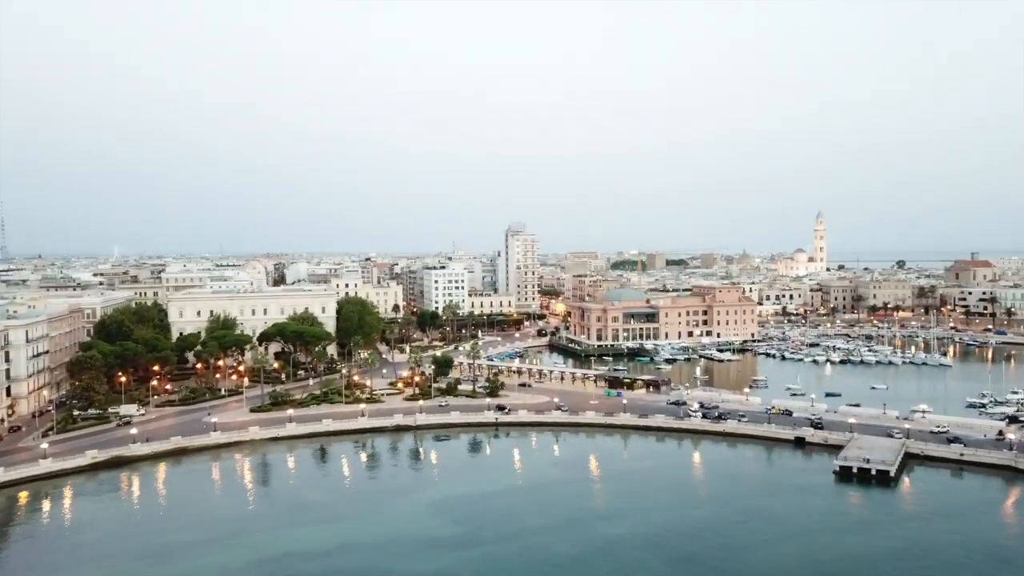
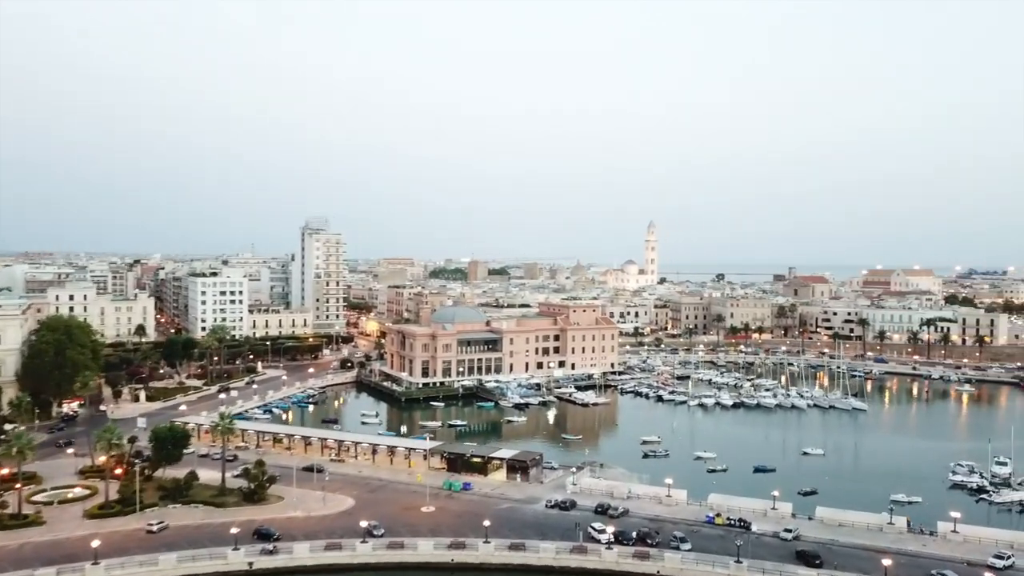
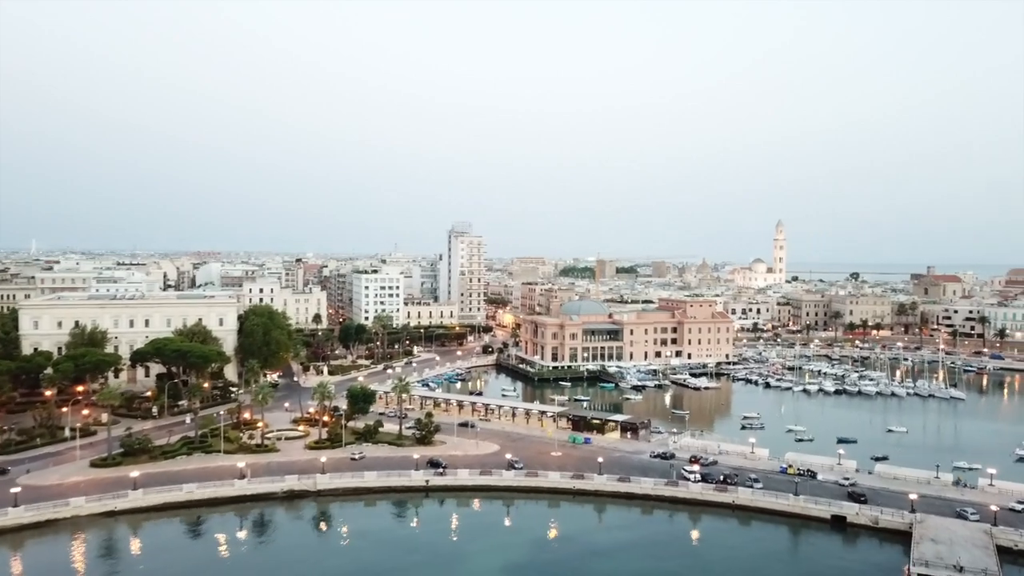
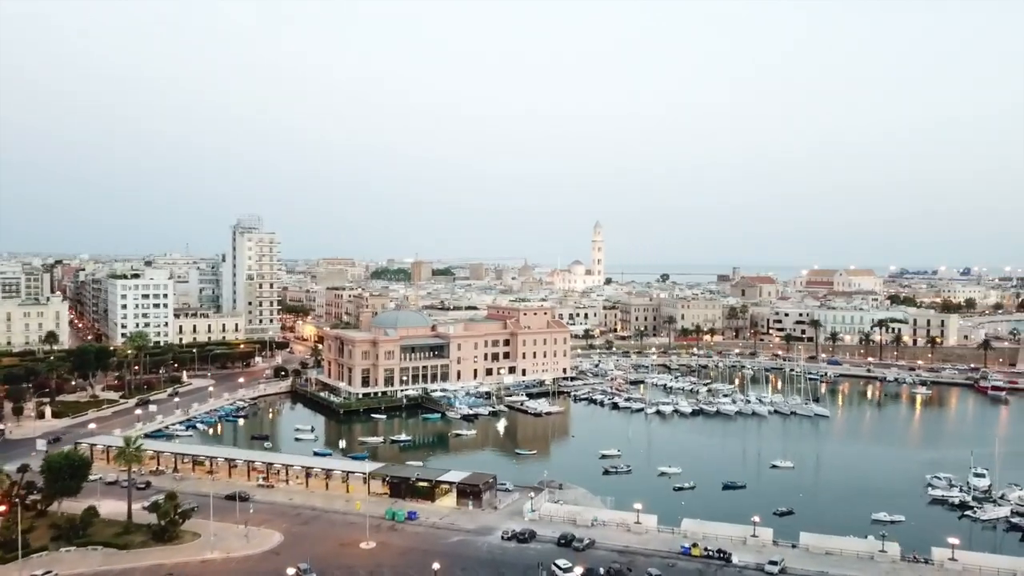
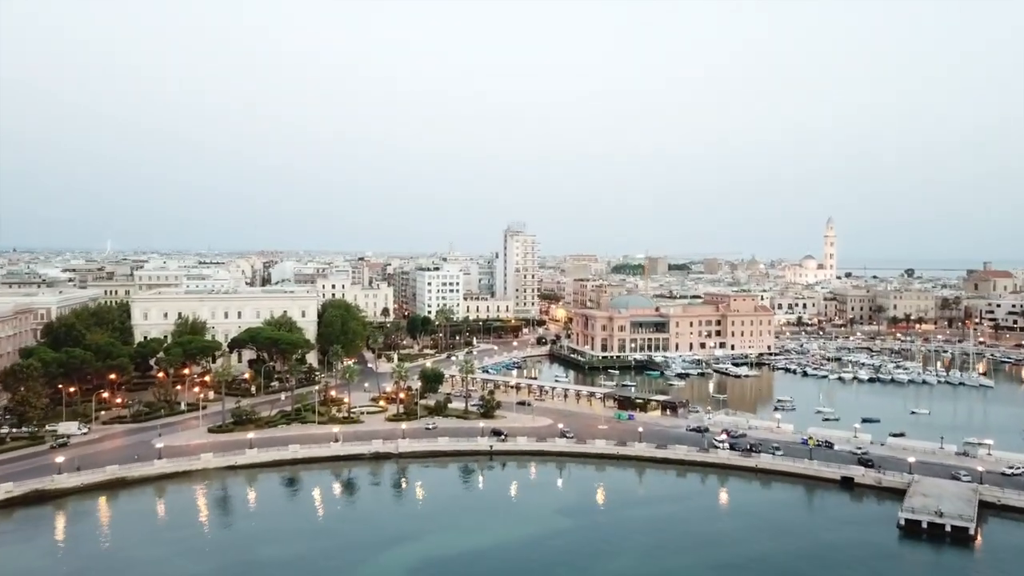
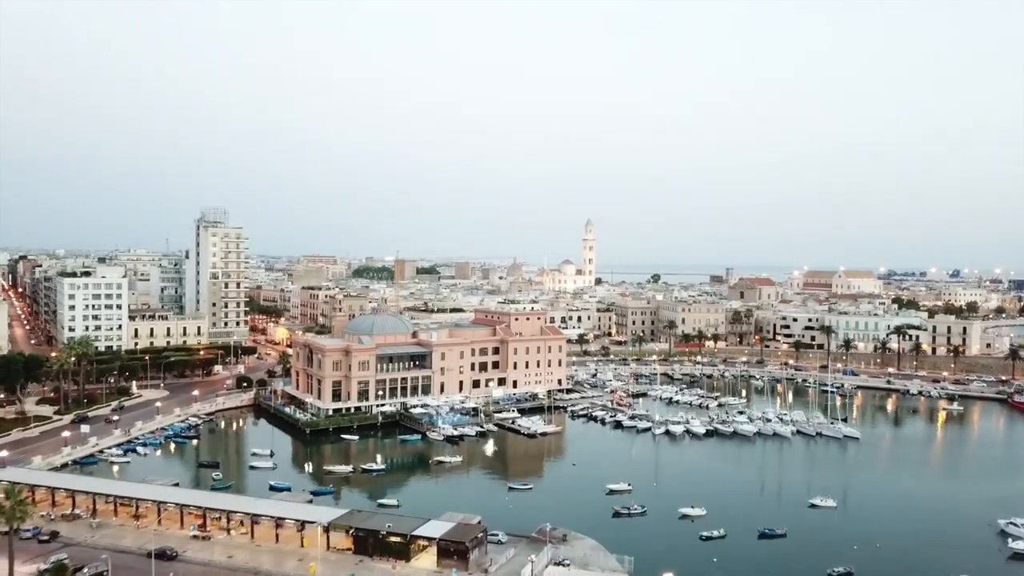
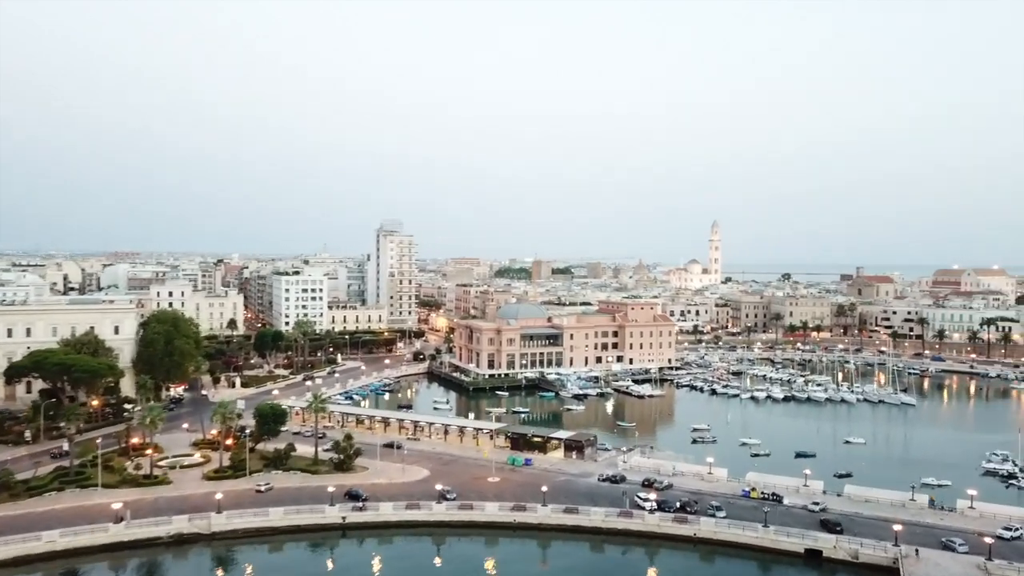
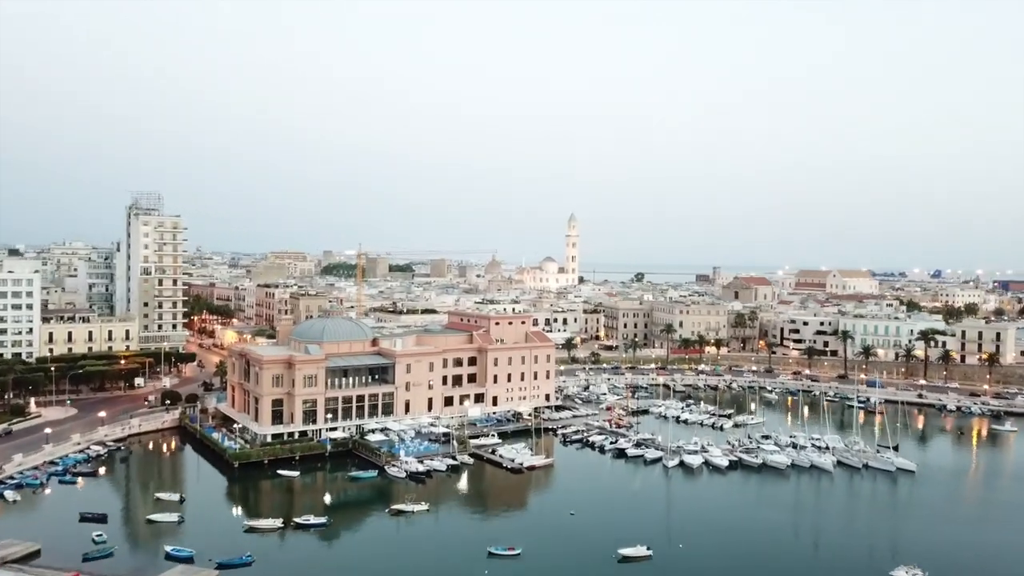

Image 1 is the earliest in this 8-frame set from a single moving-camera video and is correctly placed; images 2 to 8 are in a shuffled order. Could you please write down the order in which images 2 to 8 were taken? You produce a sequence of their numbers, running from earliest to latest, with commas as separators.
5, 3, 7, 2, 4, 6, 8
